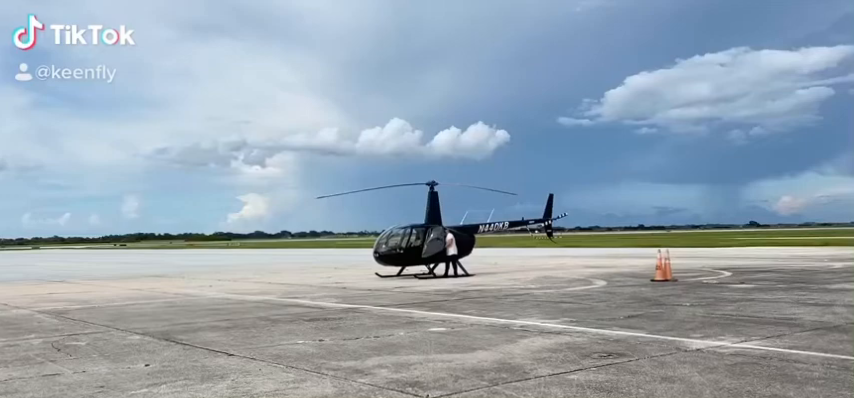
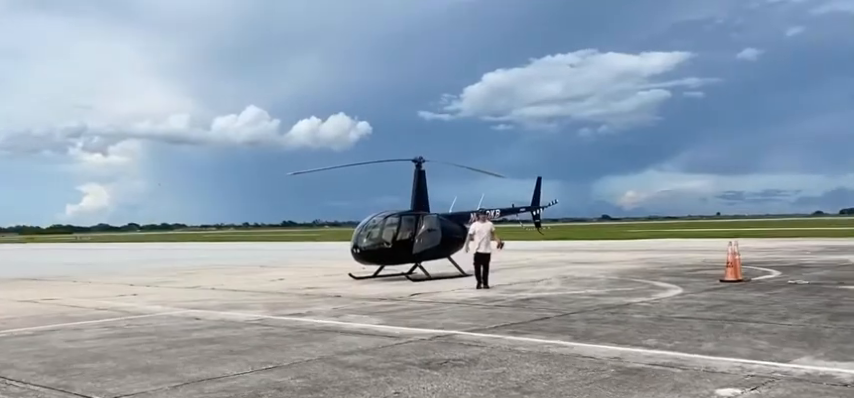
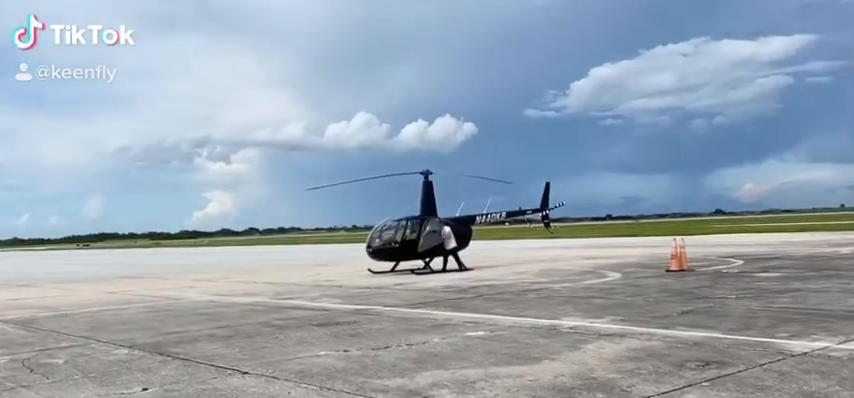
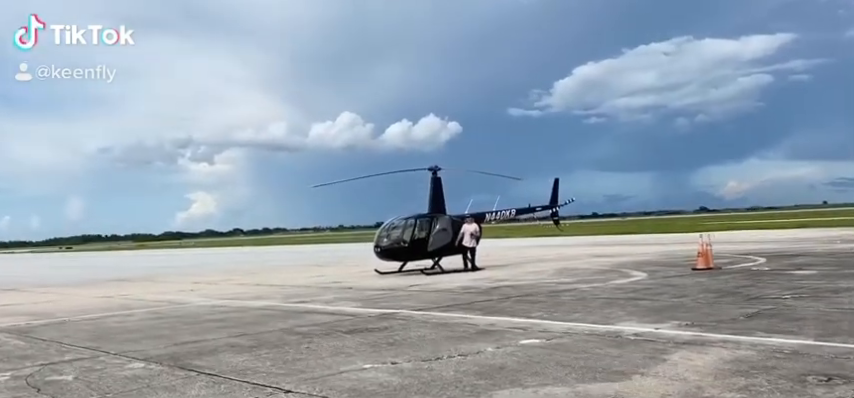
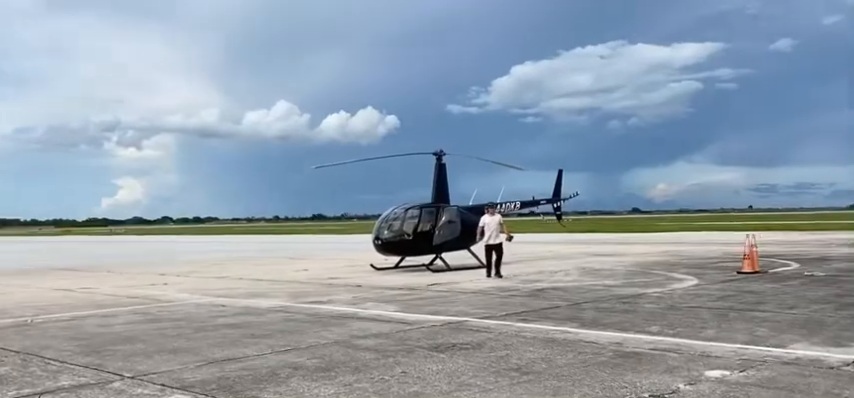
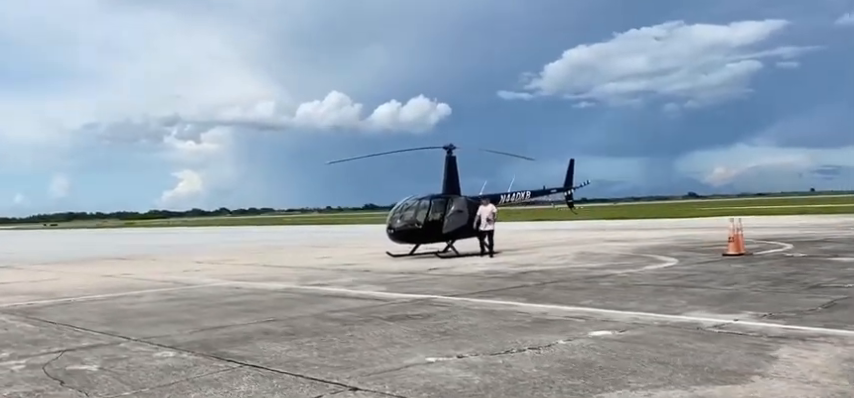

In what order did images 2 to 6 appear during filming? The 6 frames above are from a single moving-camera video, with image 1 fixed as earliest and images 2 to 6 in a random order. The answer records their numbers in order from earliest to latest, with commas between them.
3, 4, 6, 5, 2
